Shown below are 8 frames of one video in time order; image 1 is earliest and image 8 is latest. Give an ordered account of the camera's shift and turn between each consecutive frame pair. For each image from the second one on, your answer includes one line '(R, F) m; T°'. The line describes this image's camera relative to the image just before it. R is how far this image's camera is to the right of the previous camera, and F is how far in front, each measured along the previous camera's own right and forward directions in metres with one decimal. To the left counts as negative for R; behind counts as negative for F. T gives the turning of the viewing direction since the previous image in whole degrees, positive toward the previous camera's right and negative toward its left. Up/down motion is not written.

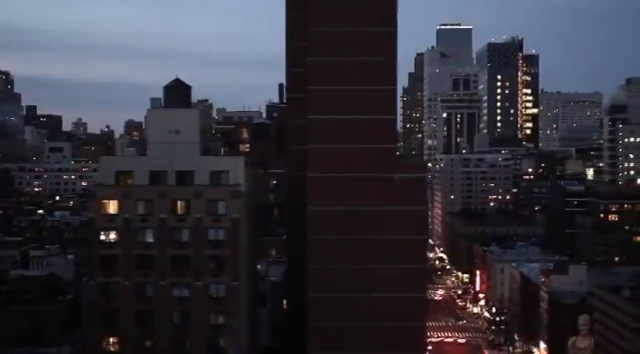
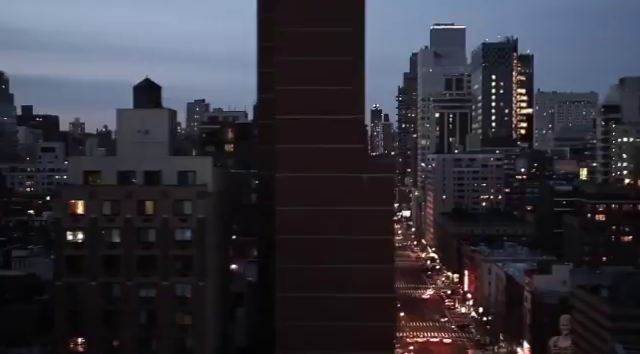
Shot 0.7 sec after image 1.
(+1.0, 0.0) m; 0°
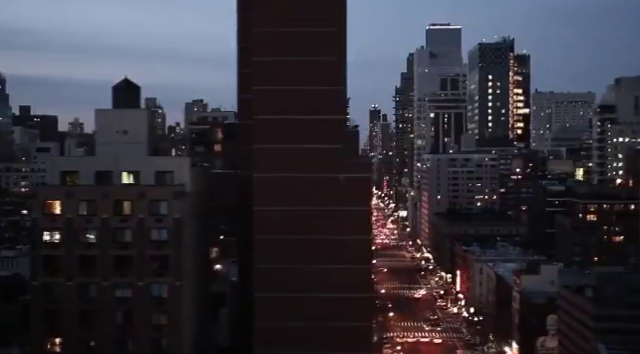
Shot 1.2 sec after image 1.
(+0.7, 0.0) m; 0°
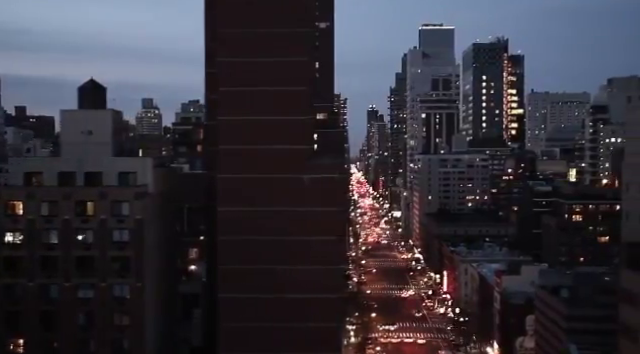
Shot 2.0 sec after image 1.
(+1.1, 0.0) m; 0°
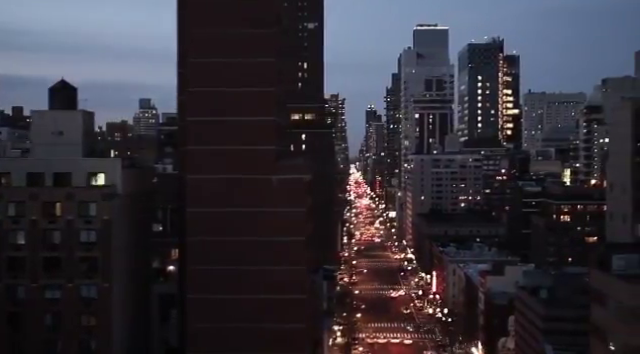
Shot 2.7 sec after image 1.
(+1.0, 0.0) m; 0°
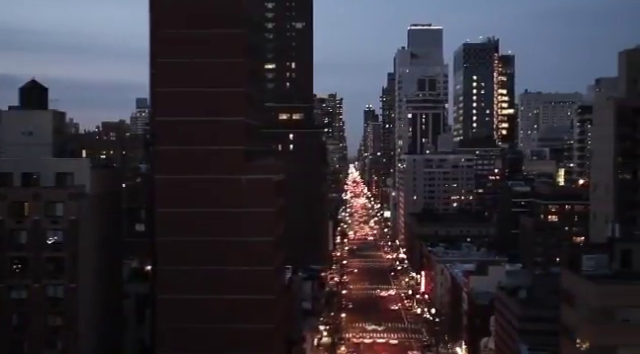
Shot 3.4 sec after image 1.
(+1.0, 0.0) m; 0°
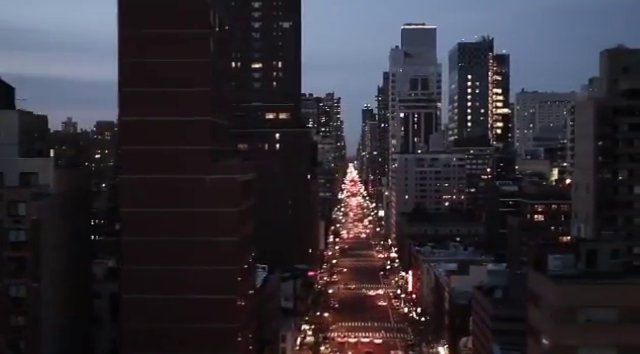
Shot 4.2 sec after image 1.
(+1.1, 0.0) m; 0°
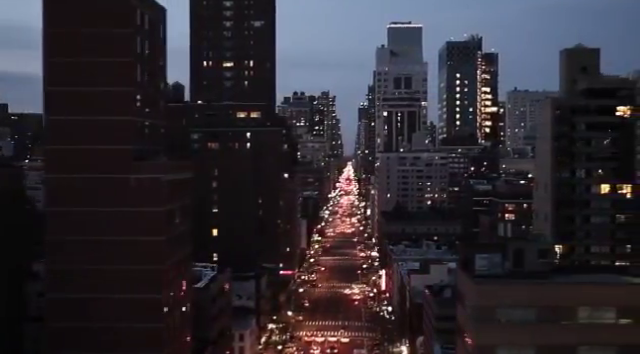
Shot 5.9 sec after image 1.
(+2.4, 0.0) m; 0°
